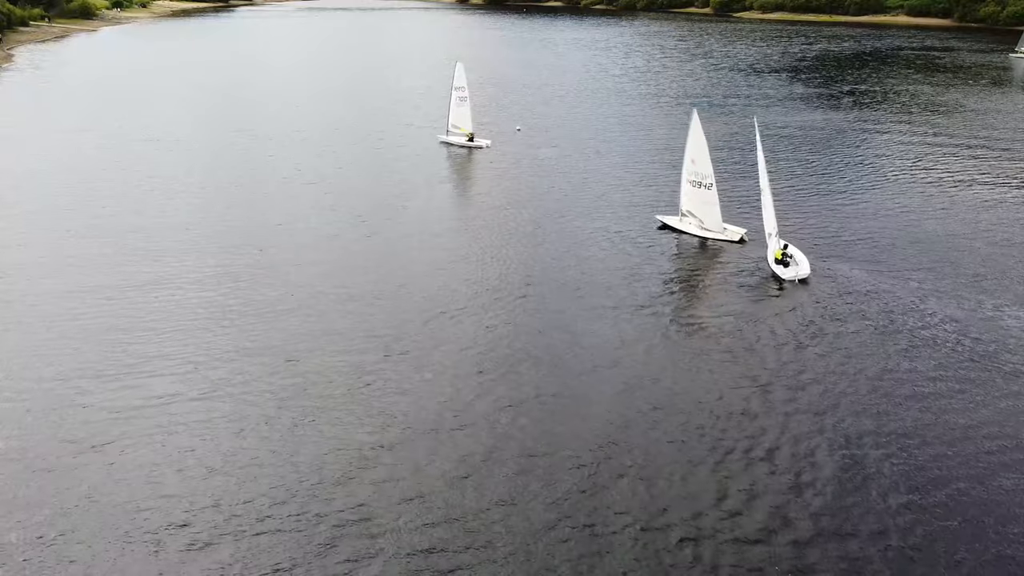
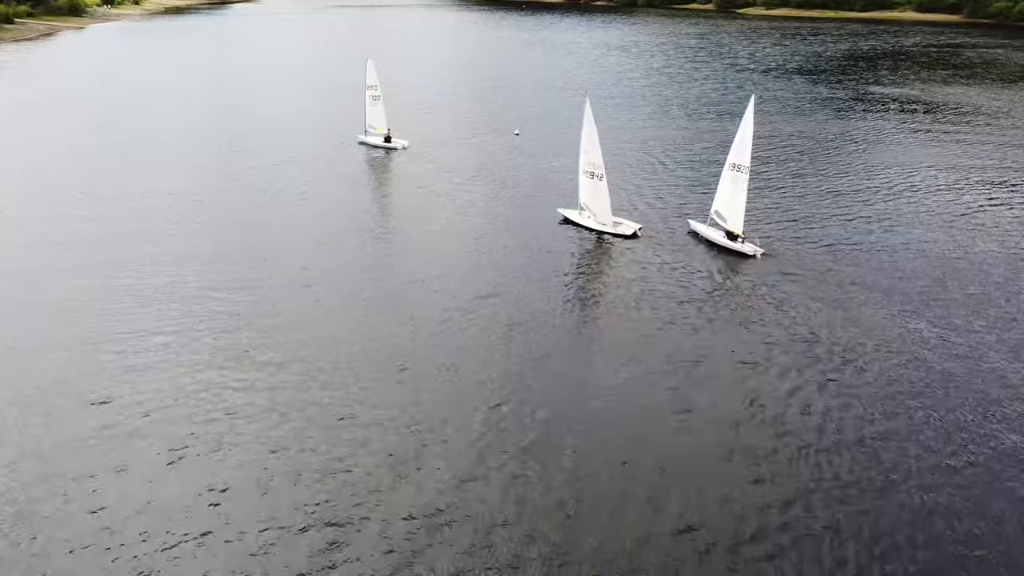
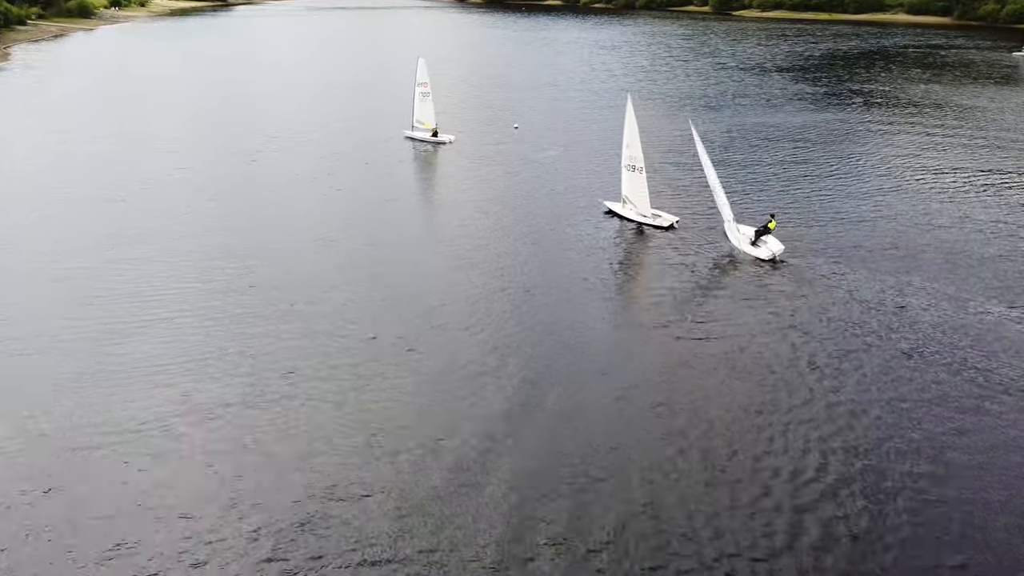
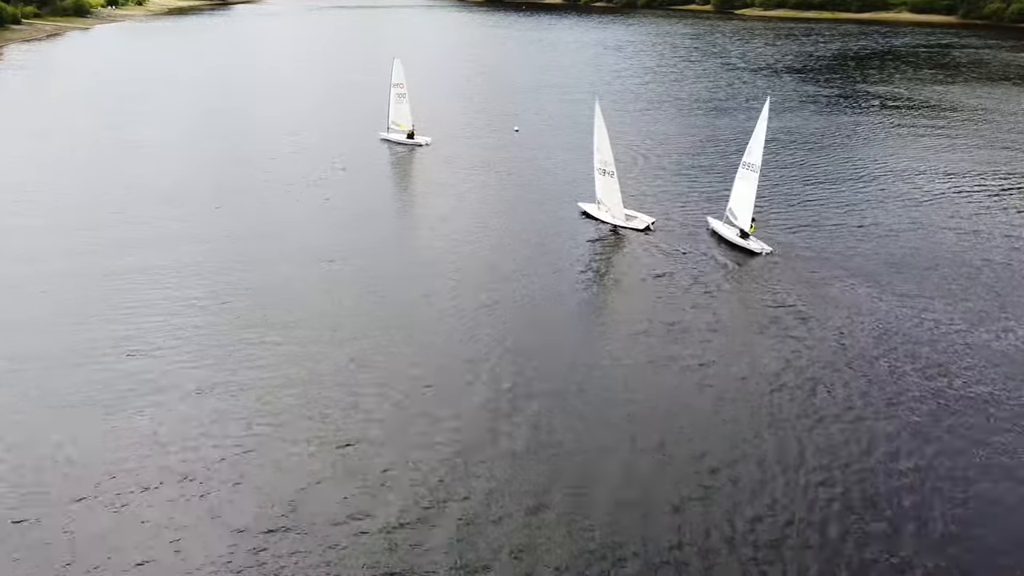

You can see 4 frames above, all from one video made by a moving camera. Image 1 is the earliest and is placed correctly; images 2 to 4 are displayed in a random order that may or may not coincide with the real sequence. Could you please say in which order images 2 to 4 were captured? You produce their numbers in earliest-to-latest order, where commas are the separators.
3, 4, 2
